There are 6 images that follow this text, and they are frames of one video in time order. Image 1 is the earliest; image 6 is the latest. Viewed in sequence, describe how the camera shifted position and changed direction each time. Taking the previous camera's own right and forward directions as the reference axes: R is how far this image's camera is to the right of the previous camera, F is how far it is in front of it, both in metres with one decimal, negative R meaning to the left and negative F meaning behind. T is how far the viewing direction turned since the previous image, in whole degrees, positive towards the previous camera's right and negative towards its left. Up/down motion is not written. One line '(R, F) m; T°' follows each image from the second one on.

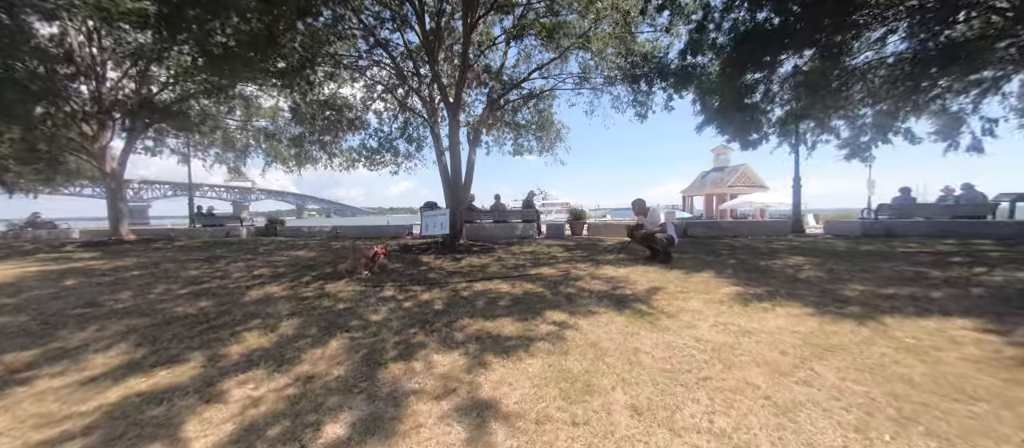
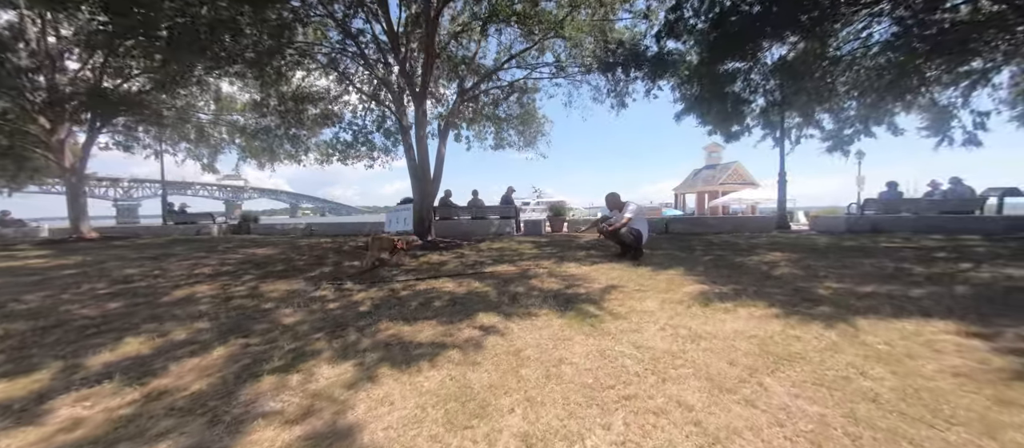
(+0.6, +0.4) m; +1°
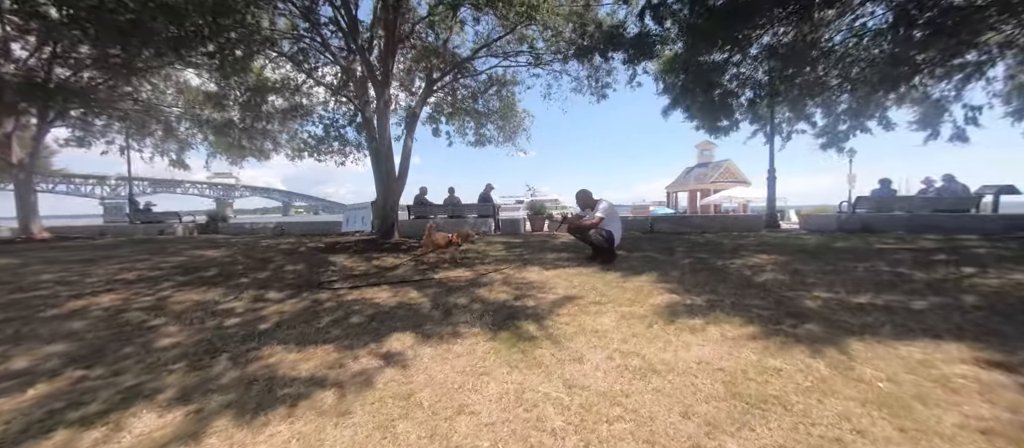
(+0.5, +0.5) m; +1°
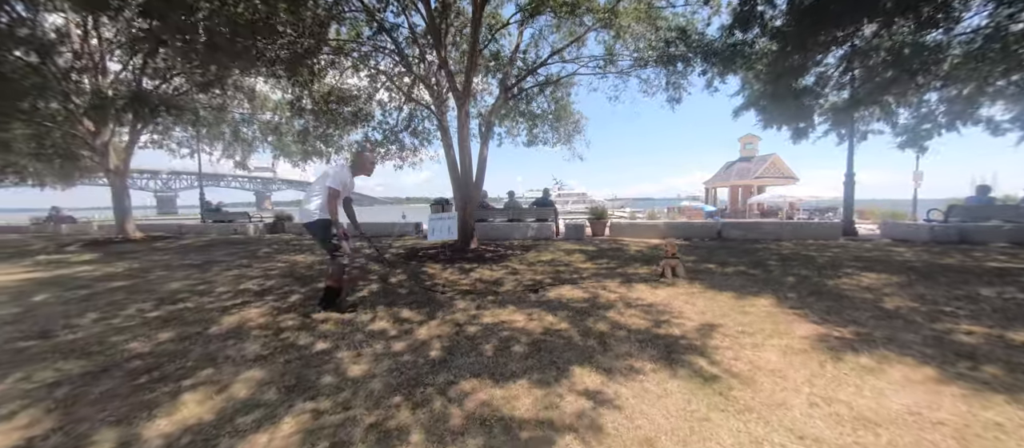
(-1.1, -0.1) m; -4°
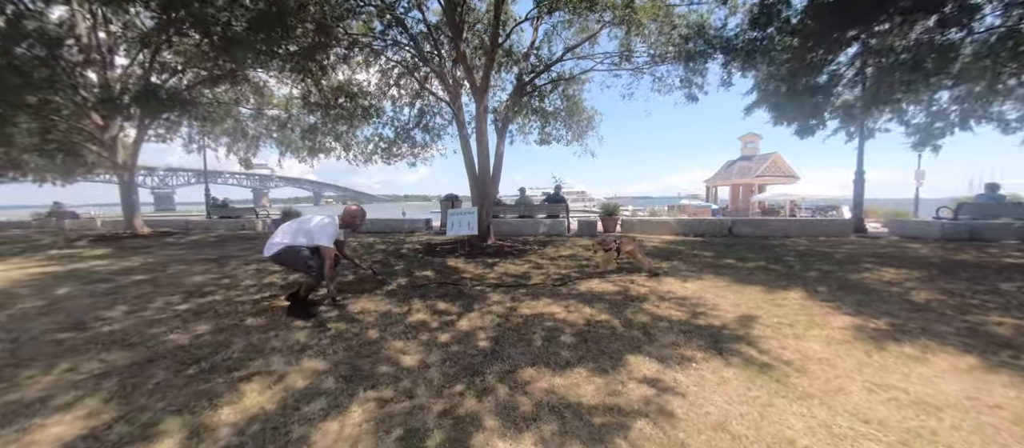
(-0.4, 0.0) m; 0°
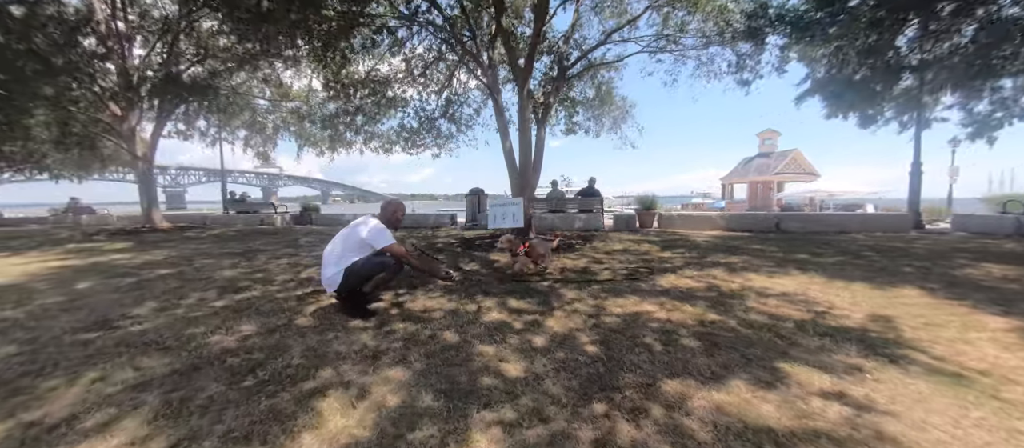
(-0.7, +0.5) m; -1°
